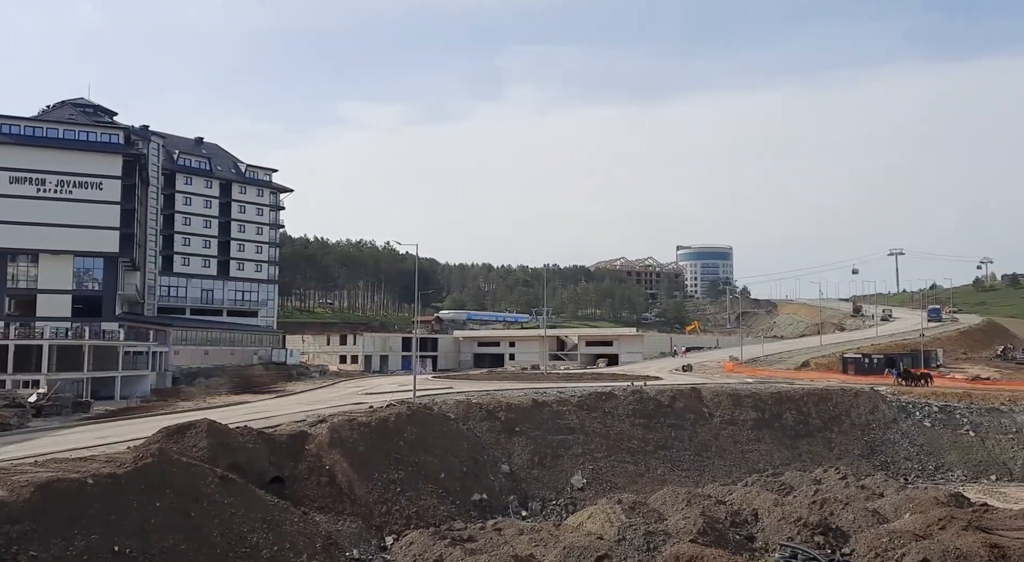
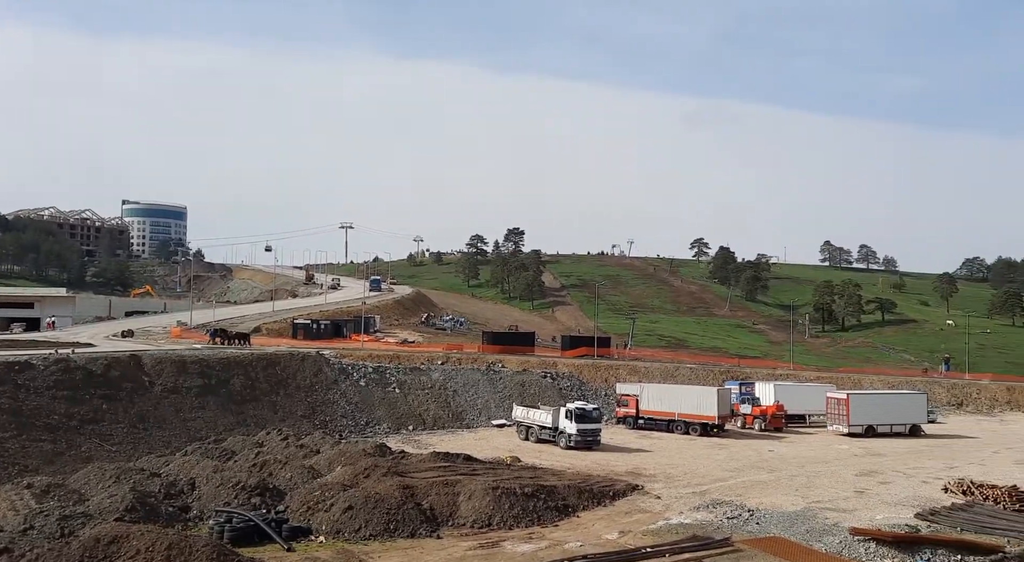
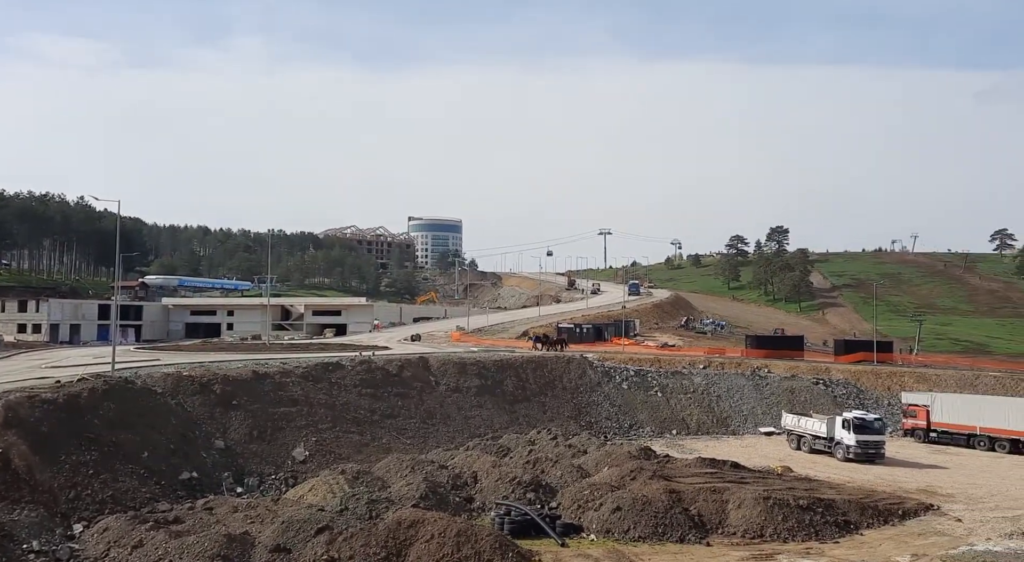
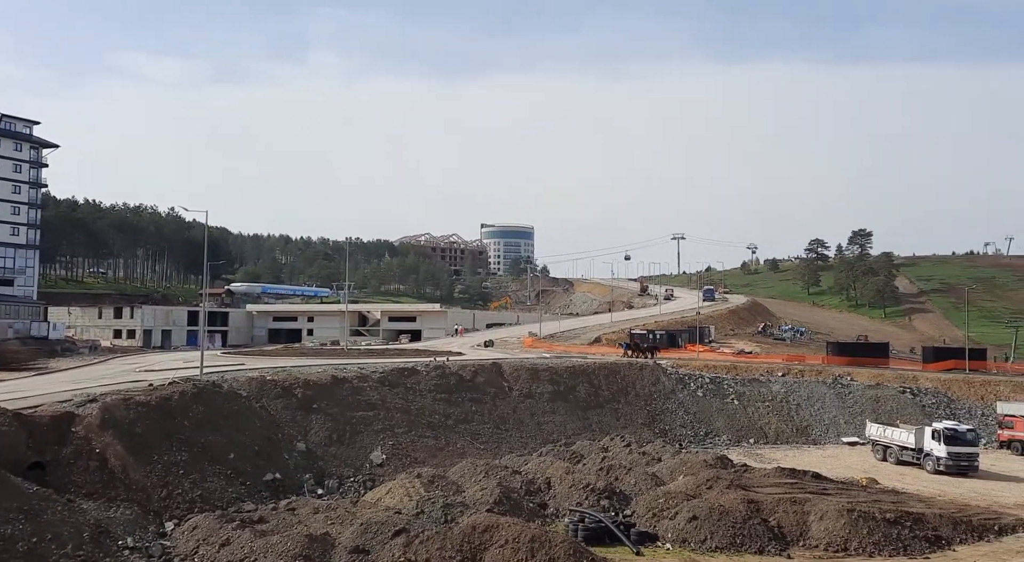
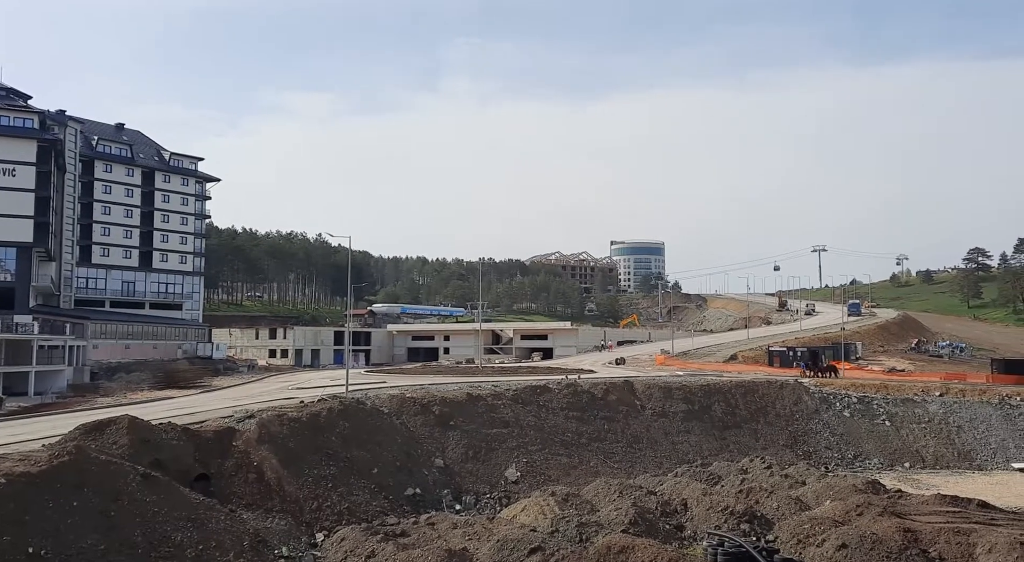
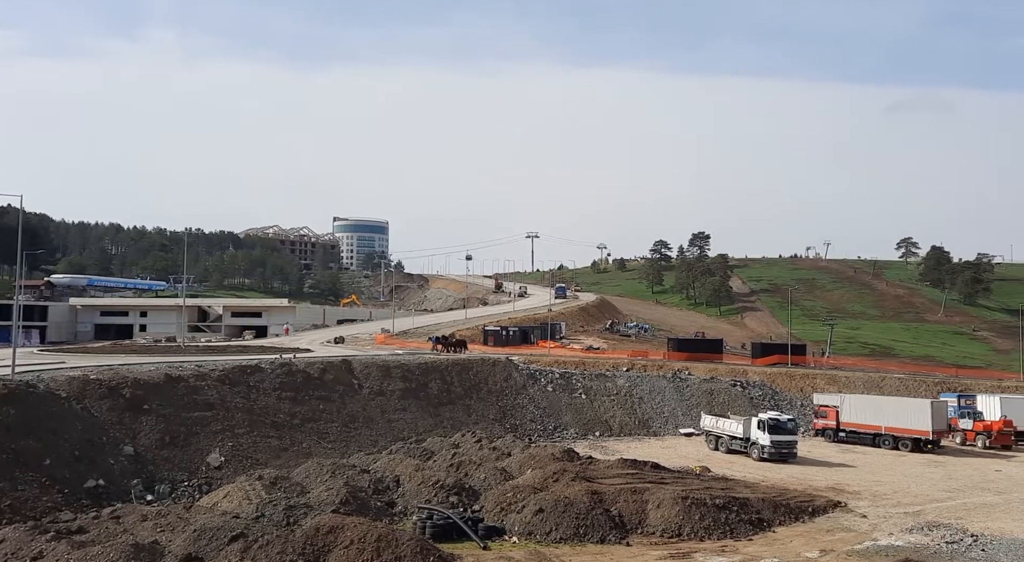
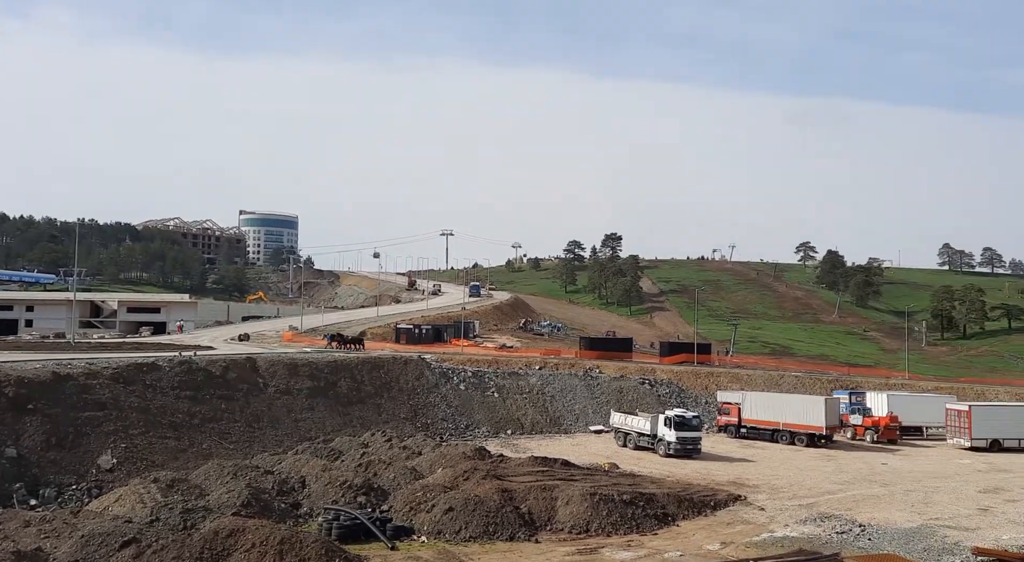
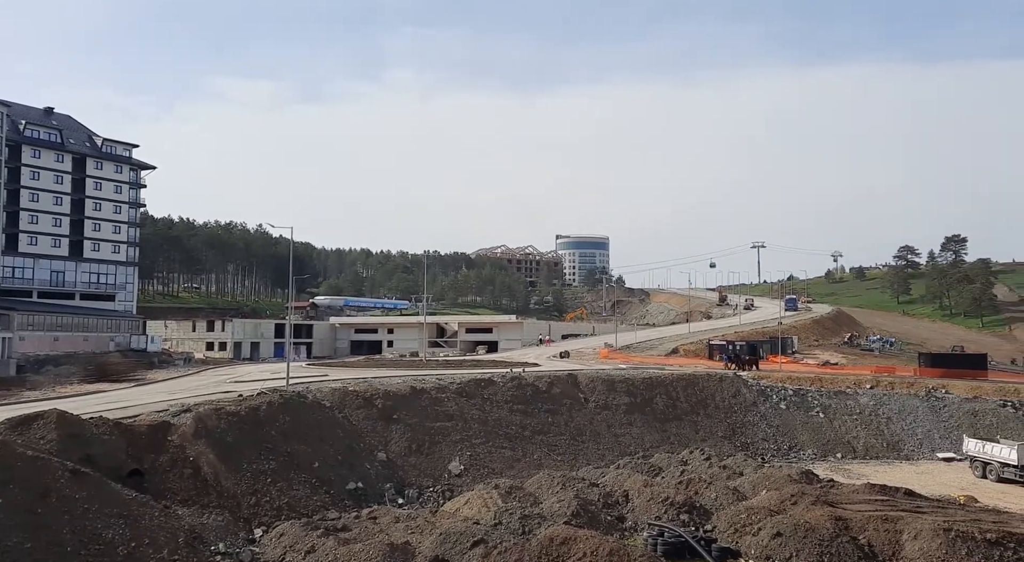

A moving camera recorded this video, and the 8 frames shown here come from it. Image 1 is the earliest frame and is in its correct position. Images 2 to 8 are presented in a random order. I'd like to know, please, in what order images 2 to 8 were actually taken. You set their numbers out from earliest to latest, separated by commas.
5, 8, 4, 3, 6, 7, 2
